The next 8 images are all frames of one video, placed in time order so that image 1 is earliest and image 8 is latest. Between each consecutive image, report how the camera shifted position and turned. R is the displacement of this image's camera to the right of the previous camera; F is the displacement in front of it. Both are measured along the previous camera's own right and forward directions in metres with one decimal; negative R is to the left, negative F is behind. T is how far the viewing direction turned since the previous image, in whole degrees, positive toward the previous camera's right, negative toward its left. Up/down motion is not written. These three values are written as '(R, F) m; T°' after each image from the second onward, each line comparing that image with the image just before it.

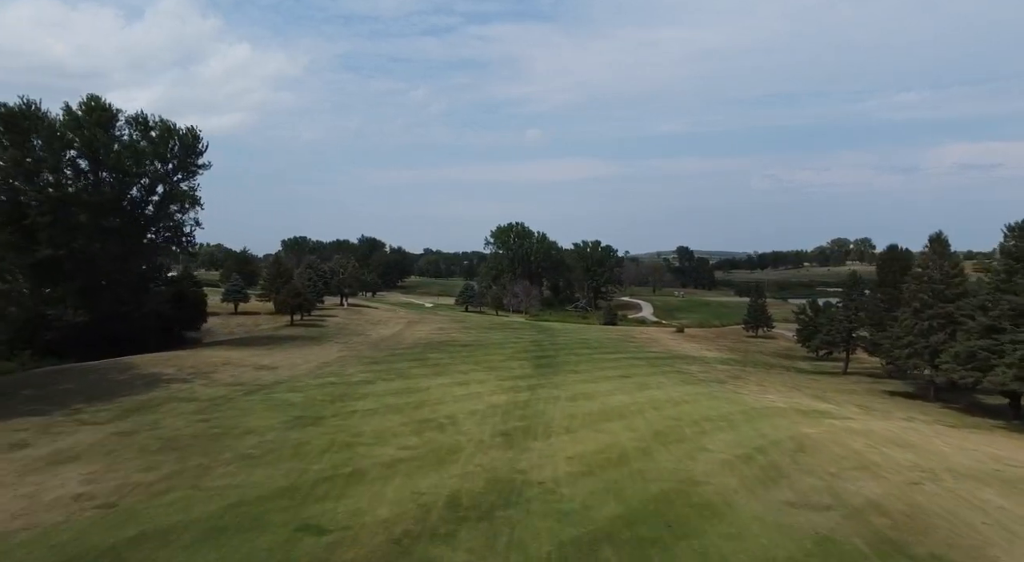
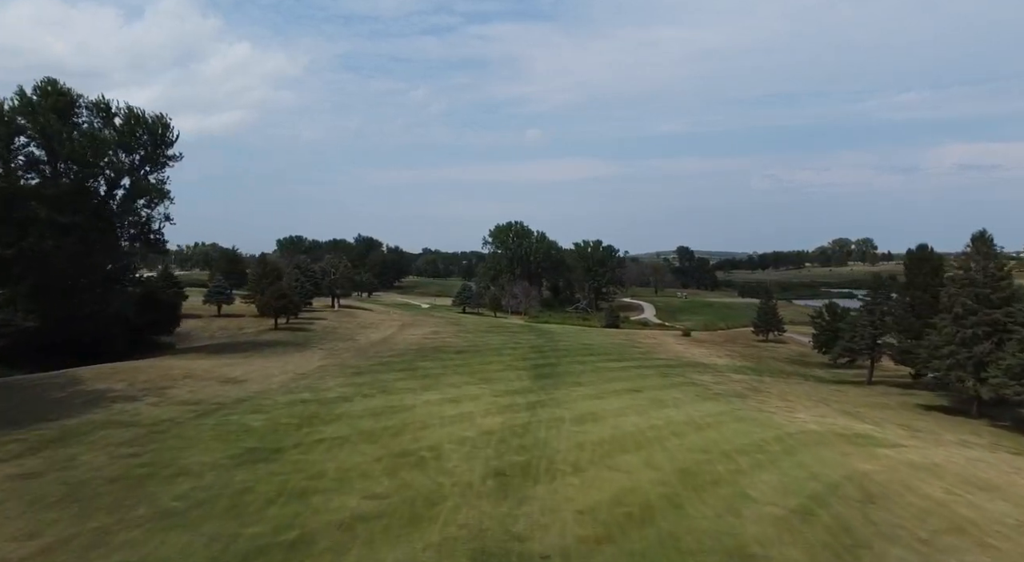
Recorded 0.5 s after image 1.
(+0.1, +2.6) m; 0°
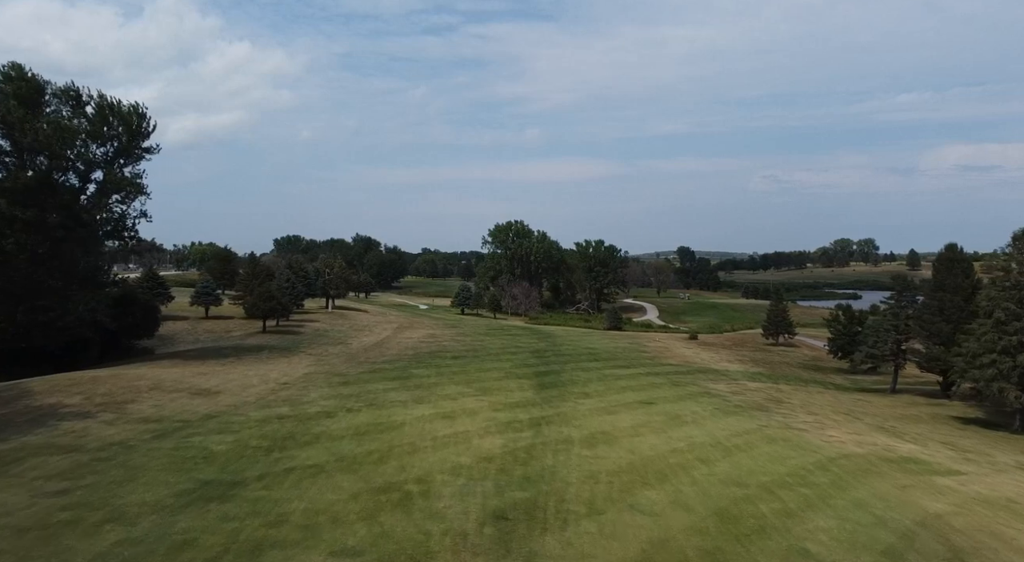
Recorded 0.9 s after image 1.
(-0.1, +2.0) m; 0°
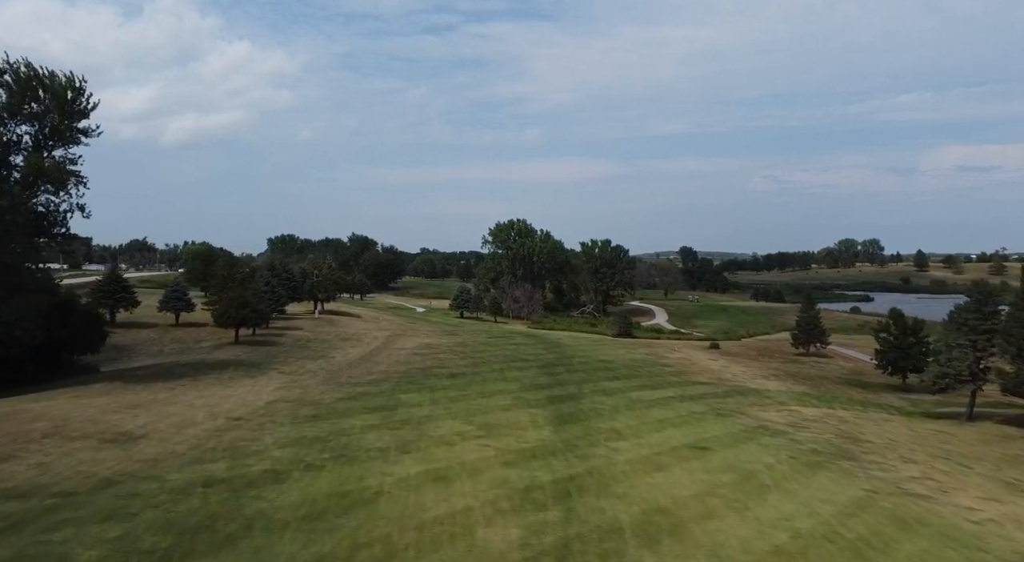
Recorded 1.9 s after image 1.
(-0.3, +4.6) m; 0°
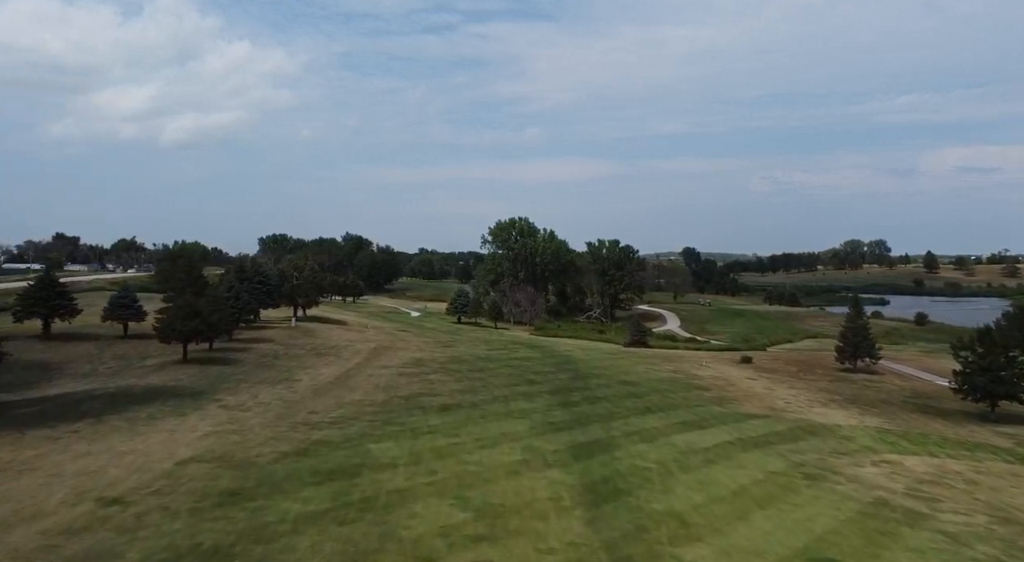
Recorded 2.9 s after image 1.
(-0.2, +5.9) m; 0°
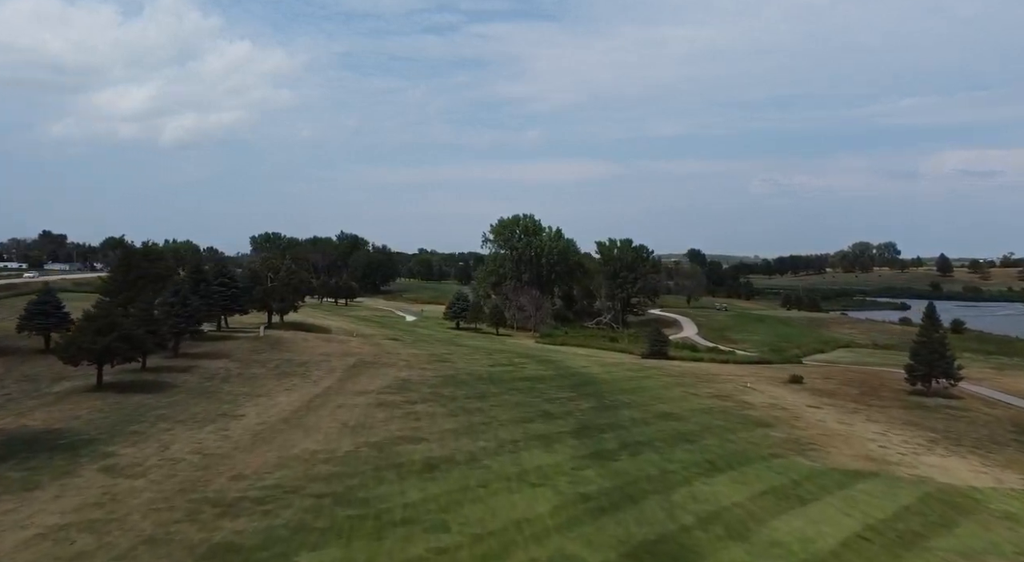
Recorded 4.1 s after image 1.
(-0.3, +6.6) m; 0°
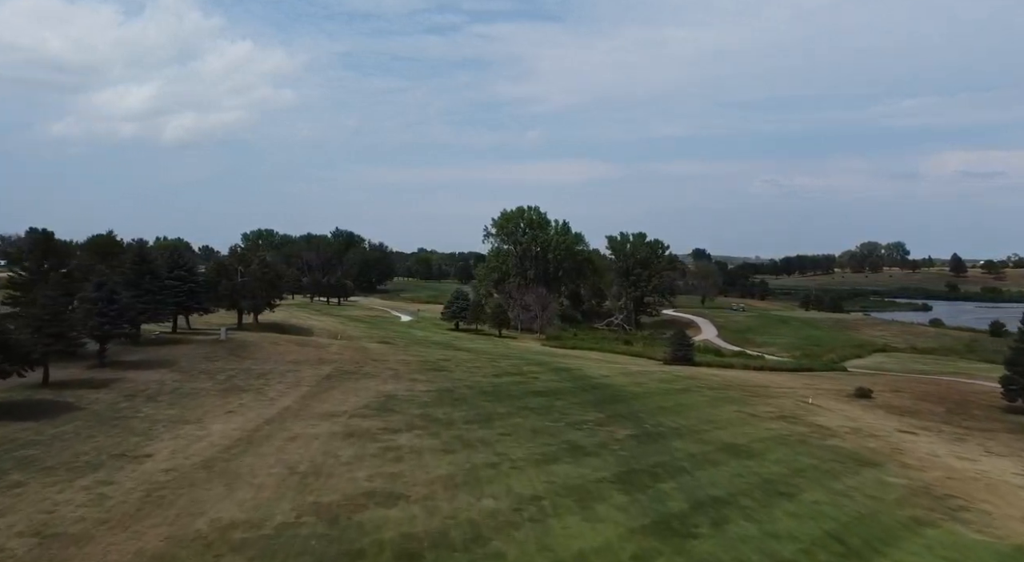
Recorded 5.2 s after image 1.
(-0.4, +6.1) m; 0°
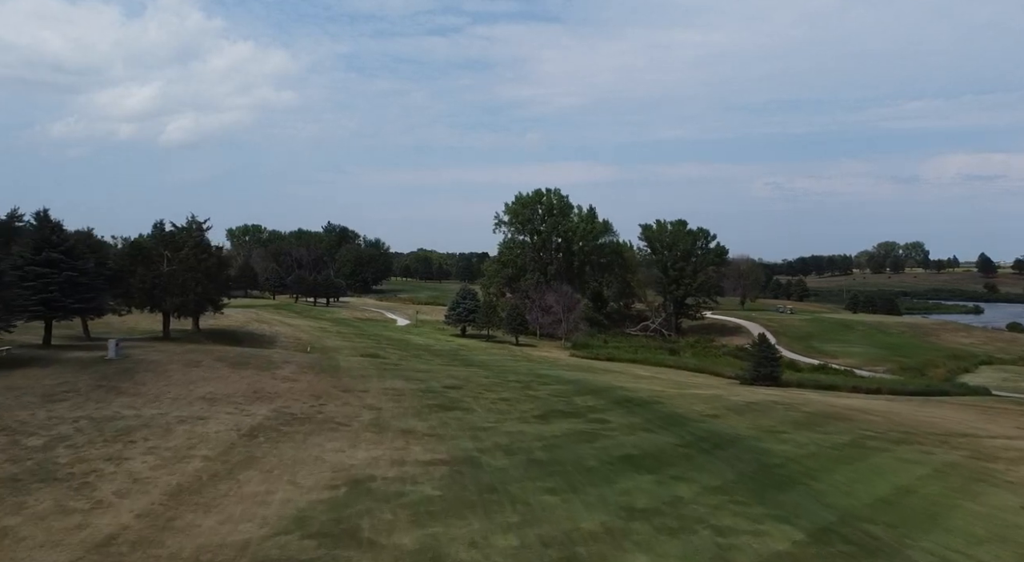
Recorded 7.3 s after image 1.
(-1.5, +11.7) m; 0°
